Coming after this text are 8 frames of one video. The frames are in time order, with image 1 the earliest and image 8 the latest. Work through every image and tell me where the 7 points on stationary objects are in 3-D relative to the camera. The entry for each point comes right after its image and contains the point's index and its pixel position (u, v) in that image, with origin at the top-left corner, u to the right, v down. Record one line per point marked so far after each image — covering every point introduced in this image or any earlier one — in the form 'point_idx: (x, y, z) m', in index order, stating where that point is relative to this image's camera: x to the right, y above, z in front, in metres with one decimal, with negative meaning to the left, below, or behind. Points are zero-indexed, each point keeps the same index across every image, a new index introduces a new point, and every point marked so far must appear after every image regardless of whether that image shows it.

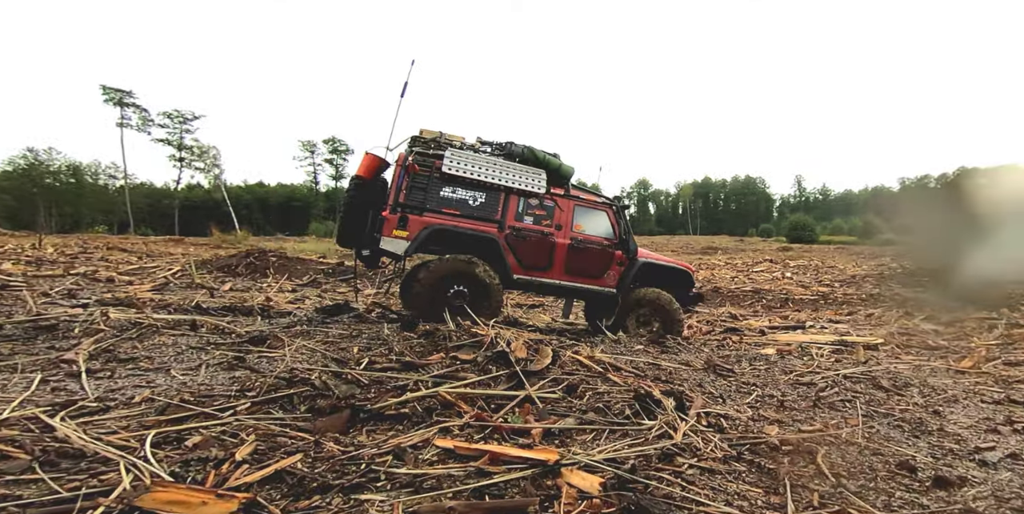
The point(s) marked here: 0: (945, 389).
0: (+3.6, -1.1, +4.8) m
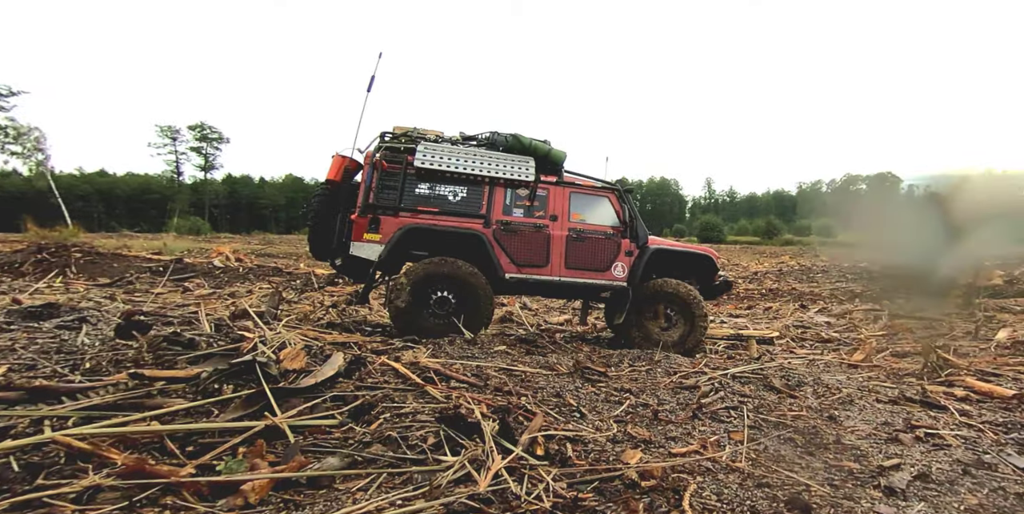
0: (+2.4, -1.0, +4.3) m
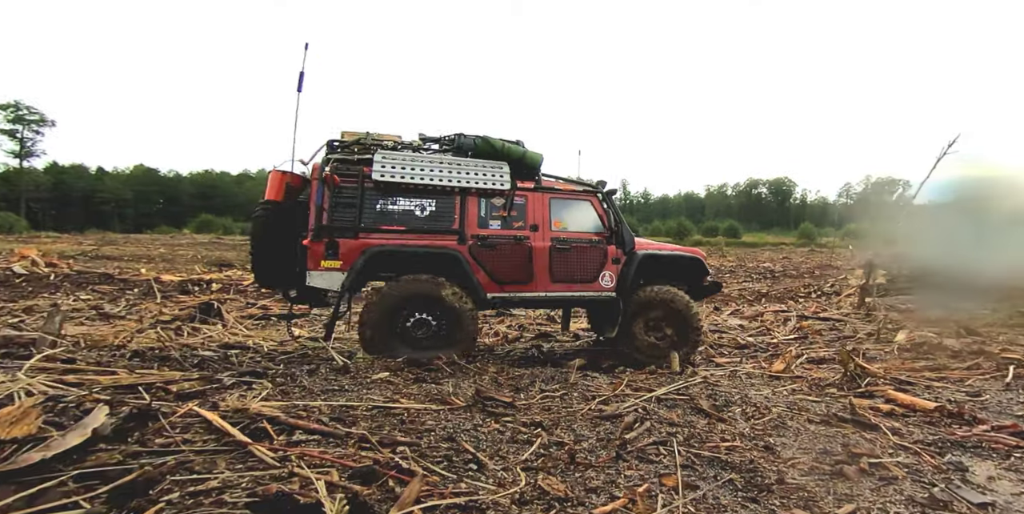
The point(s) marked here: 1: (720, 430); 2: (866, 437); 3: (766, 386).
0: (+1.7, -1.0, +3.8) m
1: (+1.2, -1.0, +3.3) m
2: (+2.2, -1.1, +3.5) m
3: (+2.0, -1.0, +4.6) m
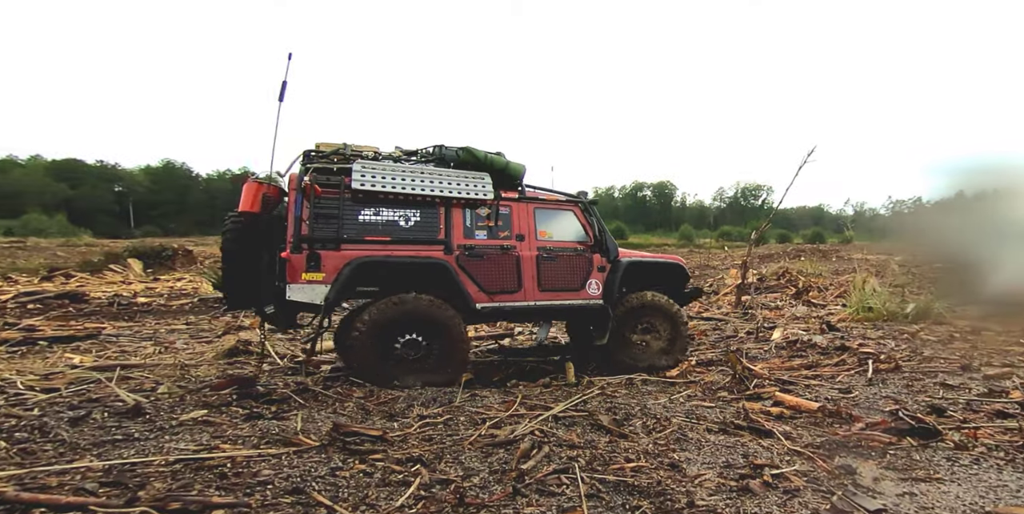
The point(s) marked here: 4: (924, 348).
0: (+1.0, -1.0, +3.7) m
1: (+0.6, -1.0, +3.0) m
2: (+1.5, -1.1, +3.5) m
3: (+1.2, -1.0, +4.5) m
4: (+4.8, -1.1, +6.7) m
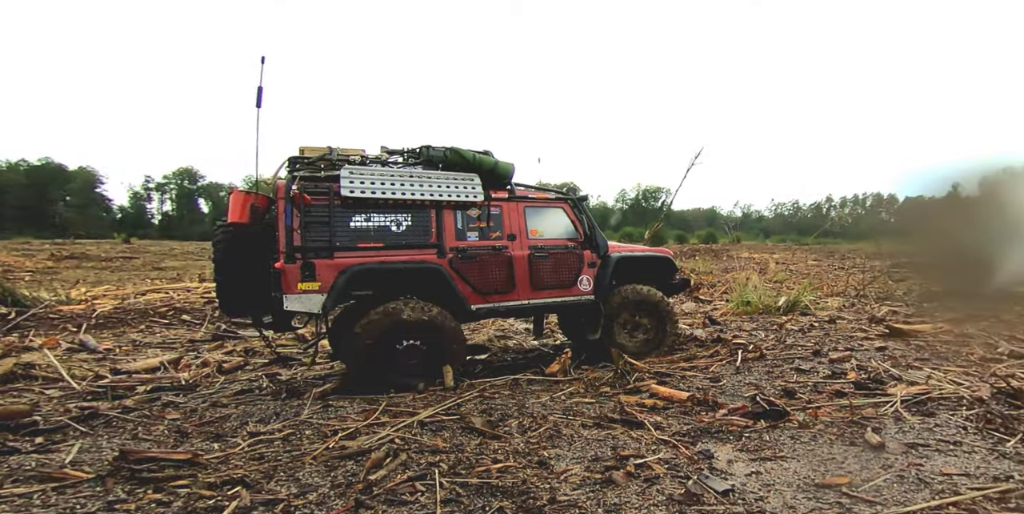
0: (+0.2, -1.0, +3.8) m
1: (-0.1, -1.0, +3.1) m
2: (+0.8, -1.1, +3.7) m
3: (+0.3, -1.1, +4.6) m
4: (+3.5, -1.0, +7.3) m
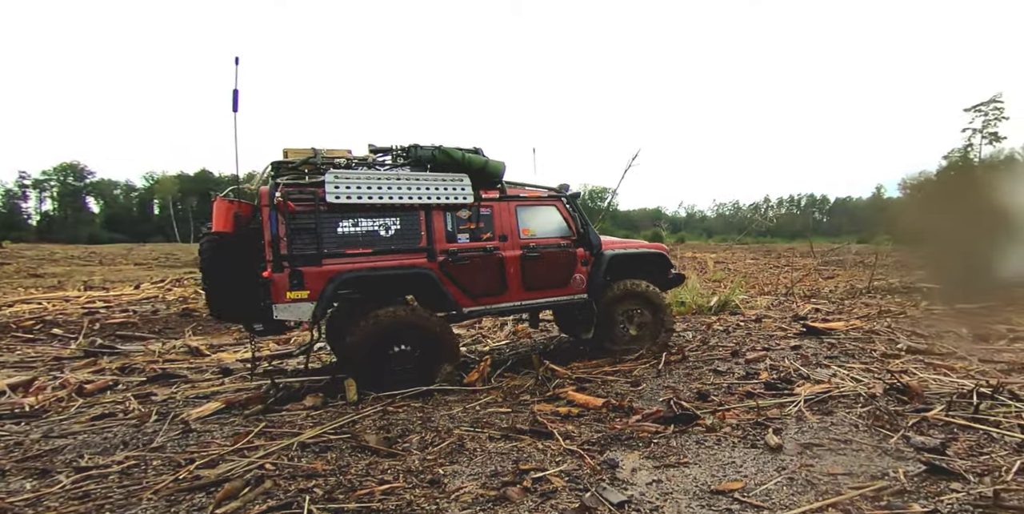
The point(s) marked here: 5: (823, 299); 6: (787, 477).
0: (-0.4, -1.1, +3.7) m
1: (-0.6, -1.1, +2.9) m
2: (+0.2, -1.2, +3.6) m
3: (-0.4, -1.1, +4.5) m
4: (+2.6, -1.0, +7.4) m
5: (+5.6, -0.8, +10.5) m
6: (+1.6, -1.3, +3.3) m
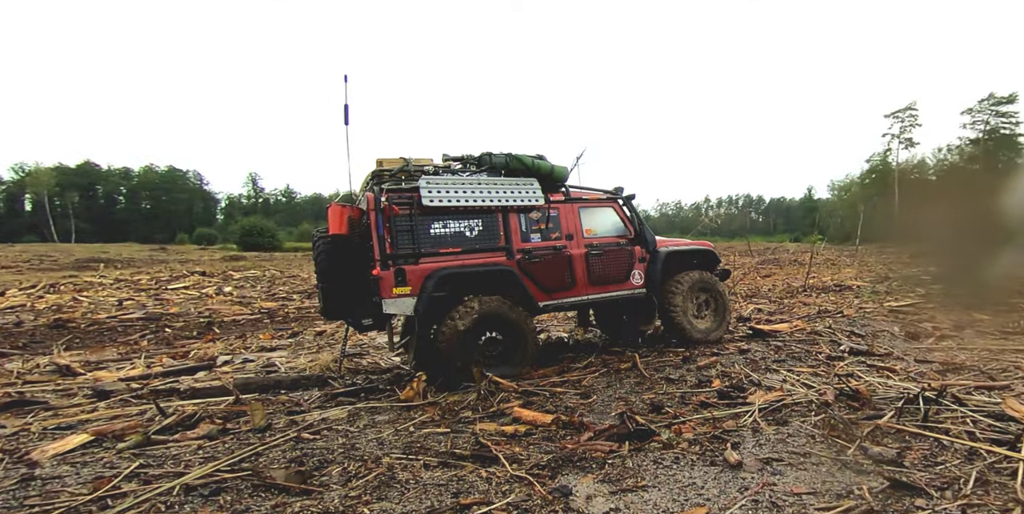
0: (-0.7, -1.1, +3.3) m
1: (-0.9, -1.1, +2.5) m
2: (-0.2, -1.2, +3.3) m
3: (-0.8, -1.1, +4.1) m
4: (+1.9, -1.1, +7.3) m
5: (+4.7, -0.8, +10.7) m
6: (+1.3, -1.3, +3.1) m
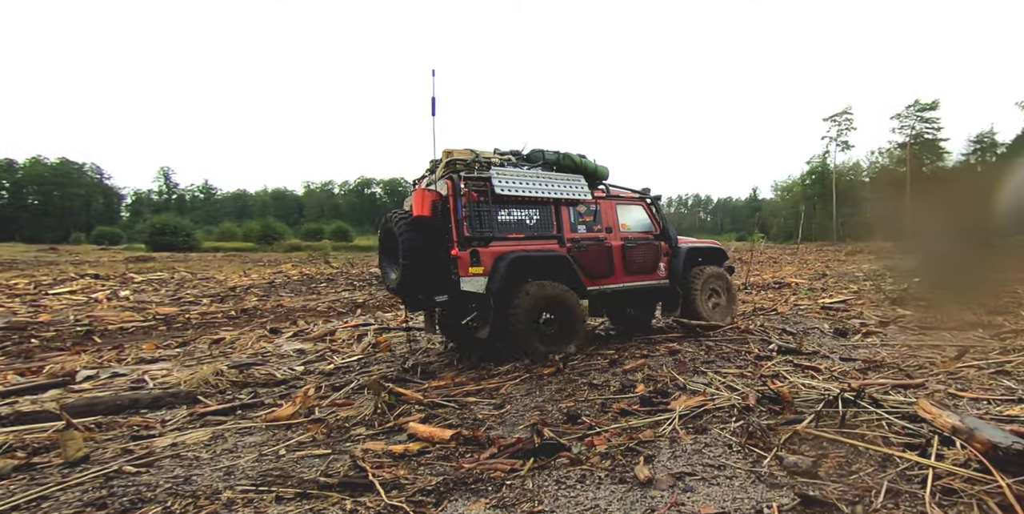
0: (-1.3, -1.1, +2.8) m
1: (-1.4, -1.1, +2.1) m
2: (-0.8, -1.2, +2.9) m
3: (-1.5, -1.1, +3.6) m
4: (+1.0, -1.0, +7.0) m
5: (+3.5, -0.8, +10.6) m
6: (+0.7, -1.3, +2.8) m
